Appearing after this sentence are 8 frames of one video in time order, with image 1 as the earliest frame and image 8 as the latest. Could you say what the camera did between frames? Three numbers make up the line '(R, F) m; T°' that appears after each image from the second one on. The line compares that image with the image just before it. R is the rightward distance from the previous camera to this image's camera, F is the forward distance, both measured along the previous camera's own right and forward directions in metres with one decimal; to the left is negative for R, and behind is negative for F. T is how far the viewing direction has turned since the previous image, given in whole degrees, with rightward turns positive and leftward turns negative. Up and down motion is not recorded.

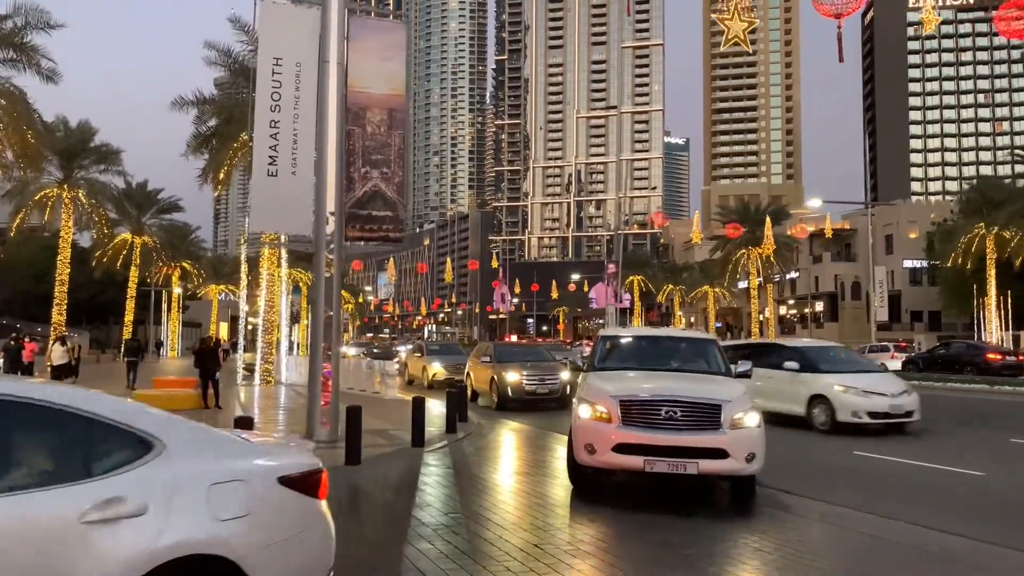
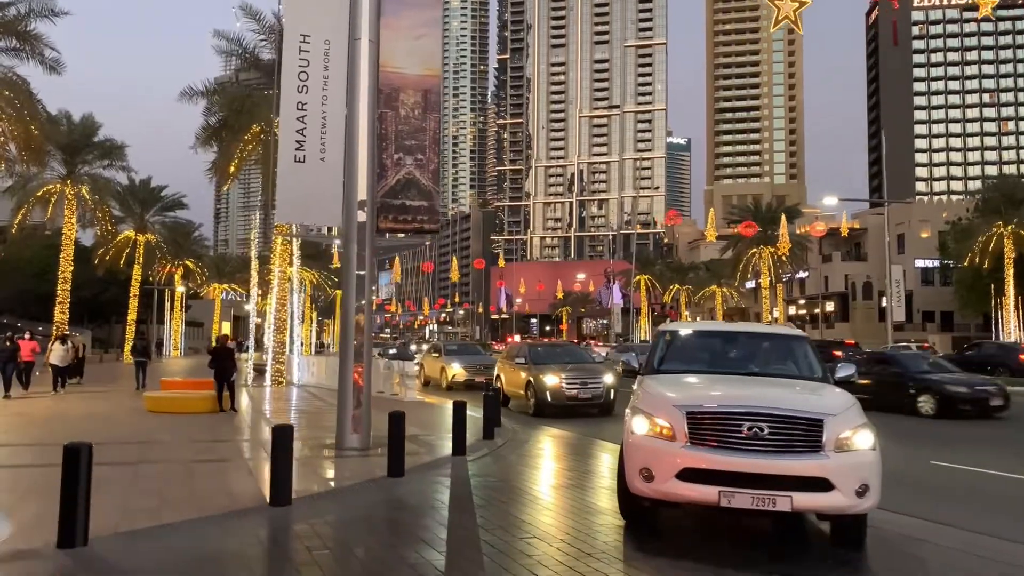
(-0.7, +1.0) m; 0°
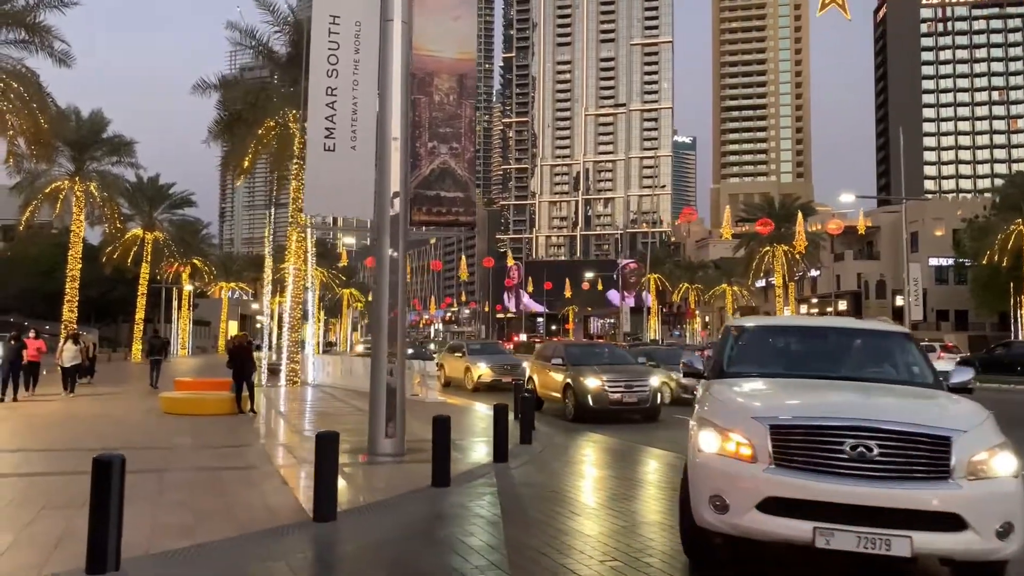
(-0.5, +0.7) m; 0°
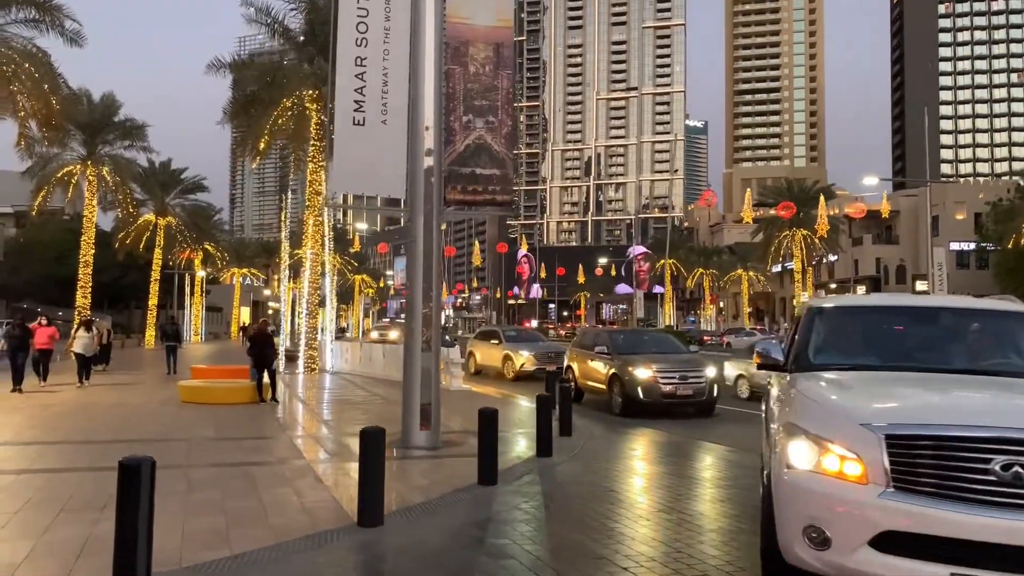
(-0.4, +0.7) m; -1°
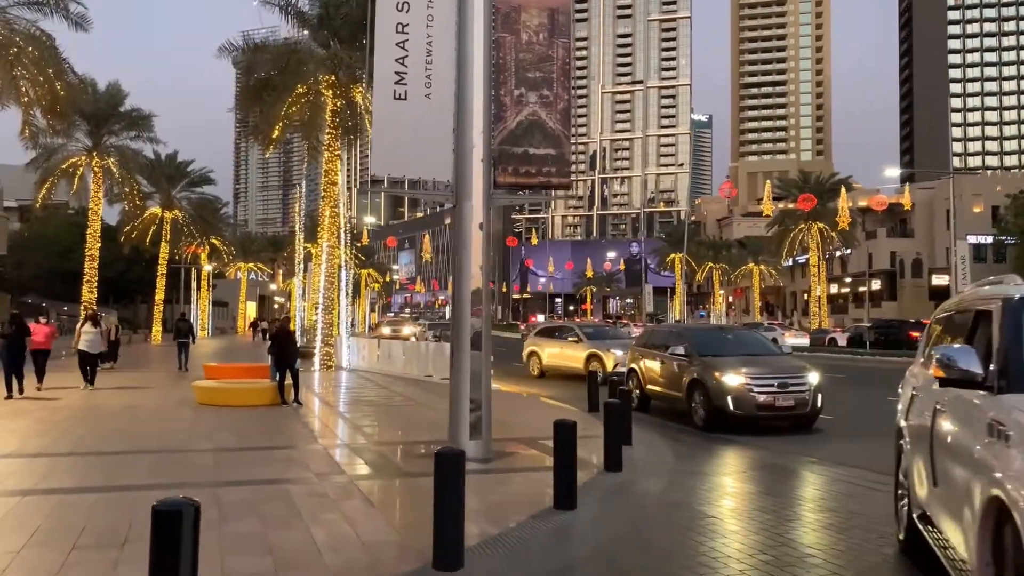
(-0.6, +1.1) m; 0°
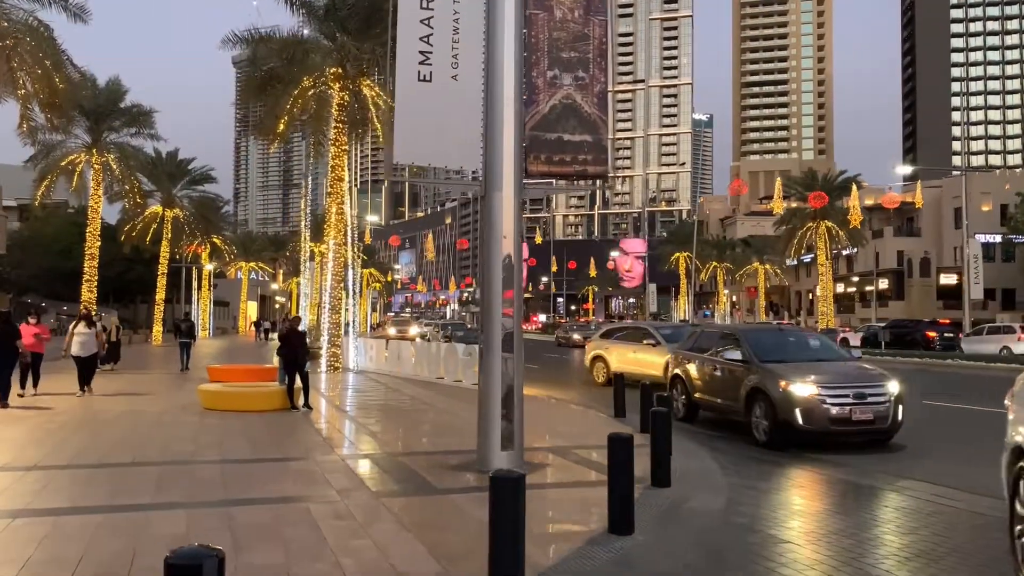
(-0.4, +0.7) m; 0°
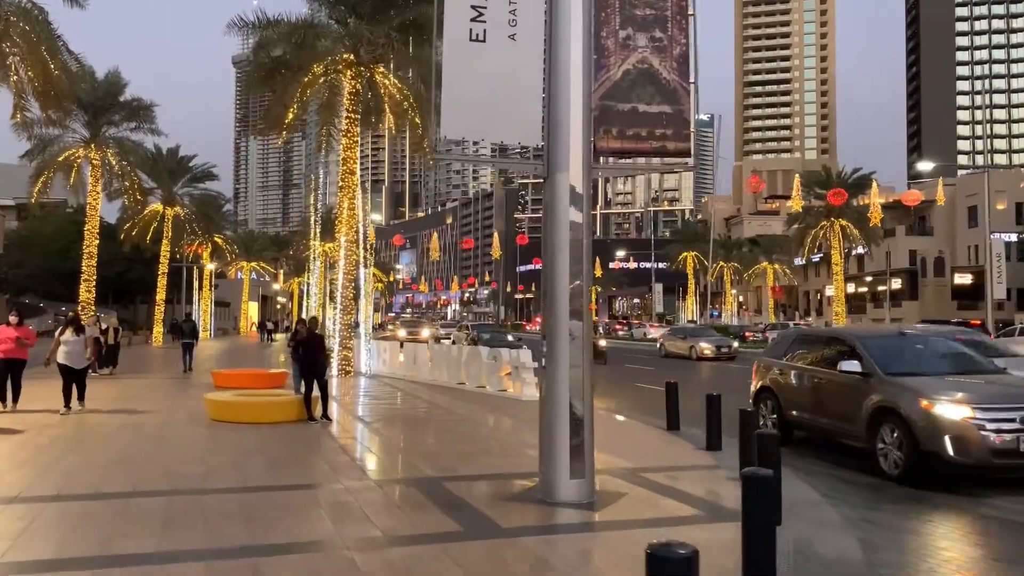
(-0.6, +1.3) m; 0°
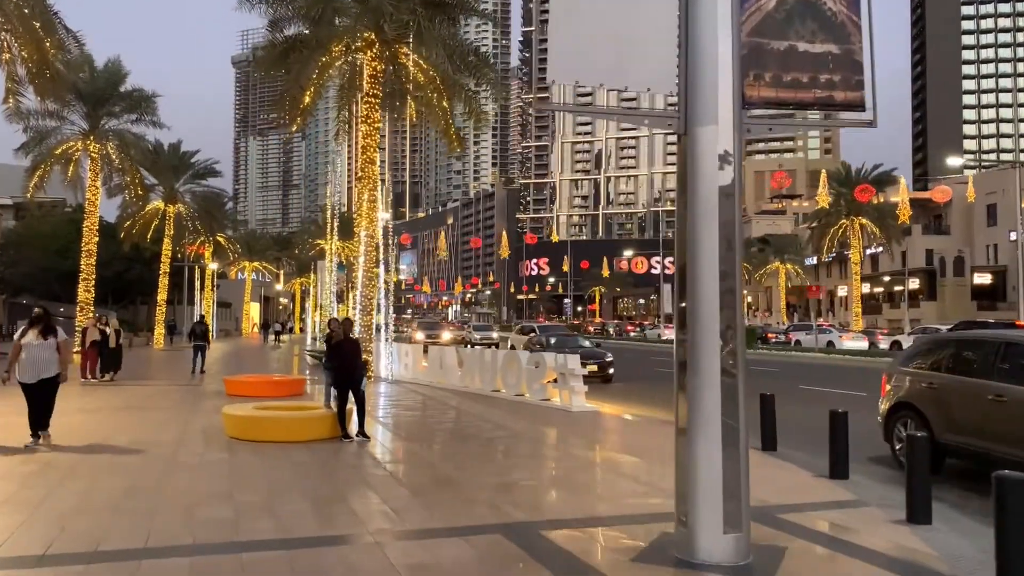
(-0.9, +1.8) m; 0°
